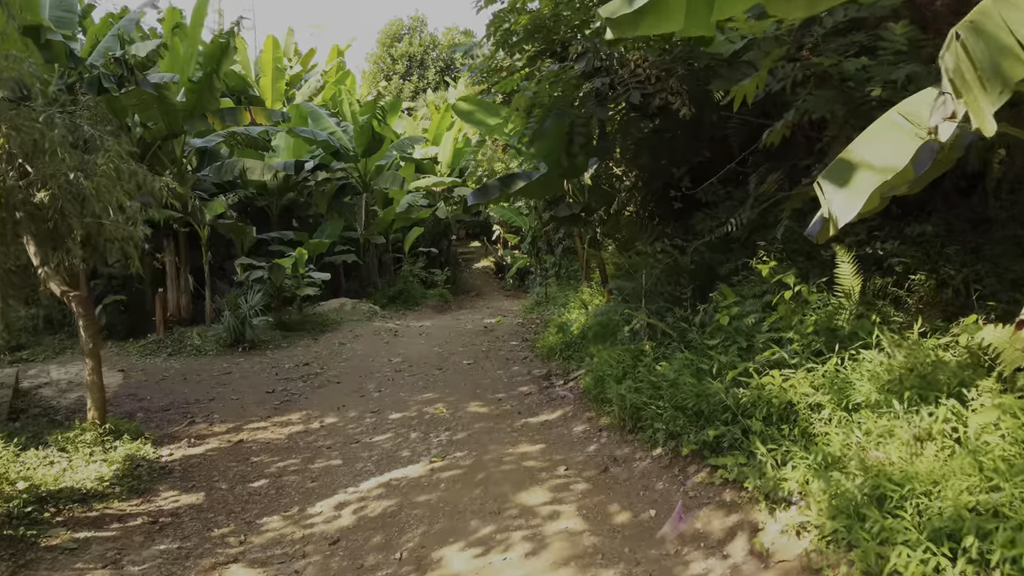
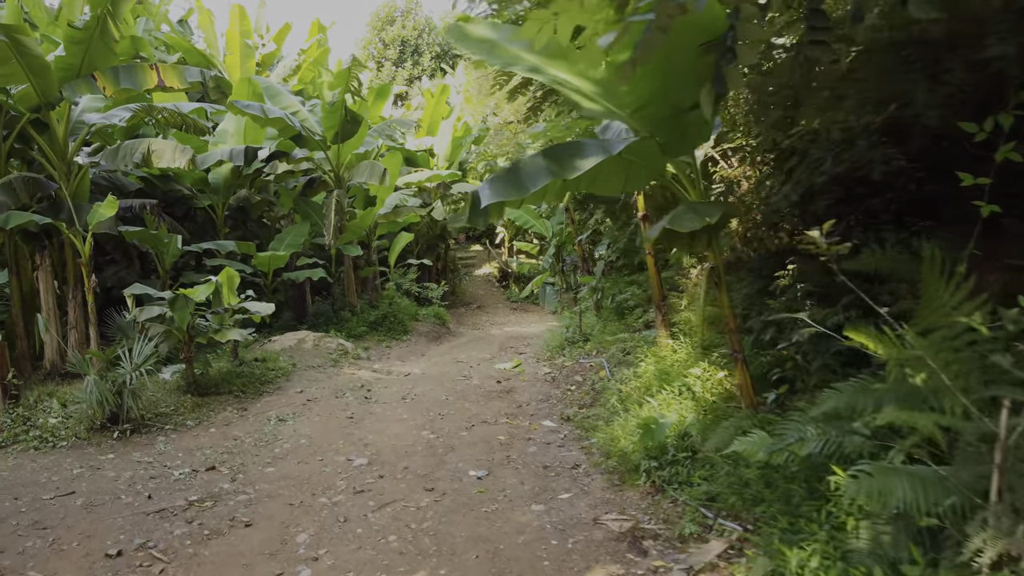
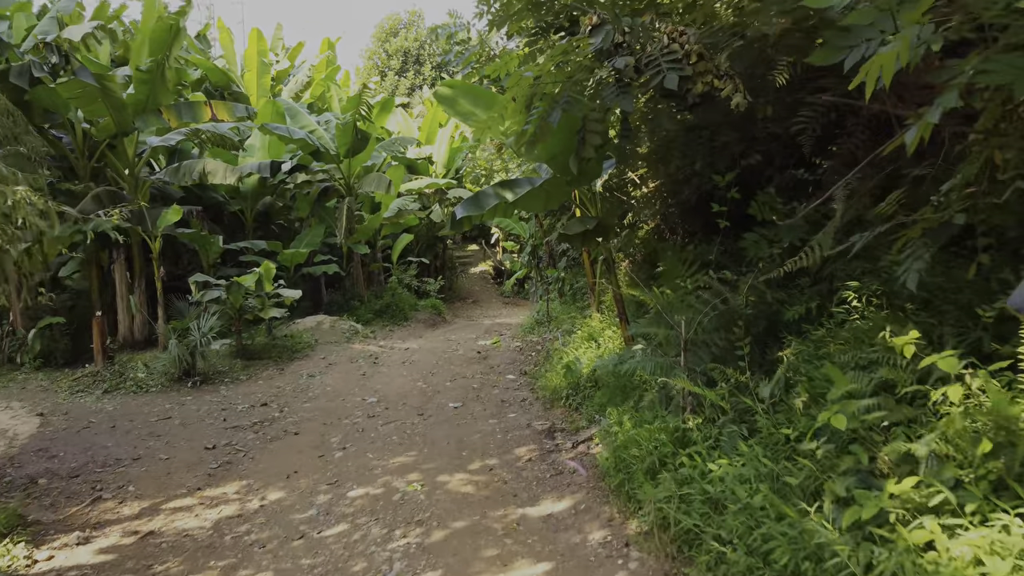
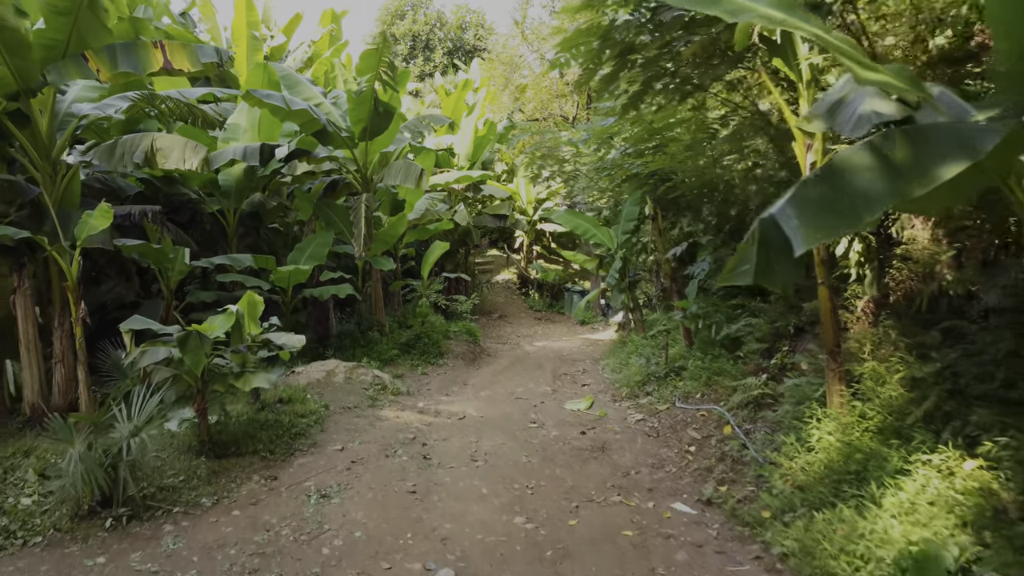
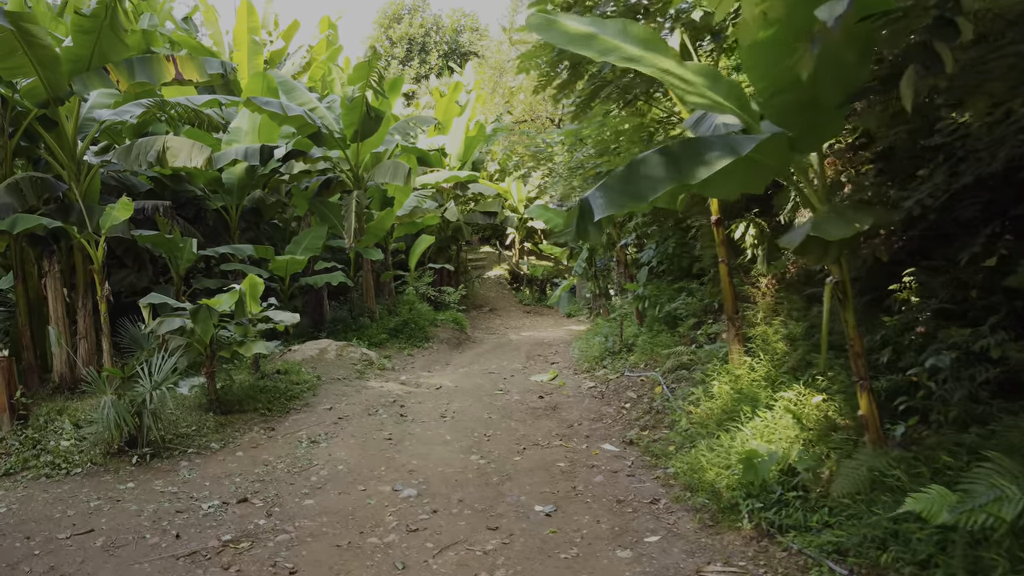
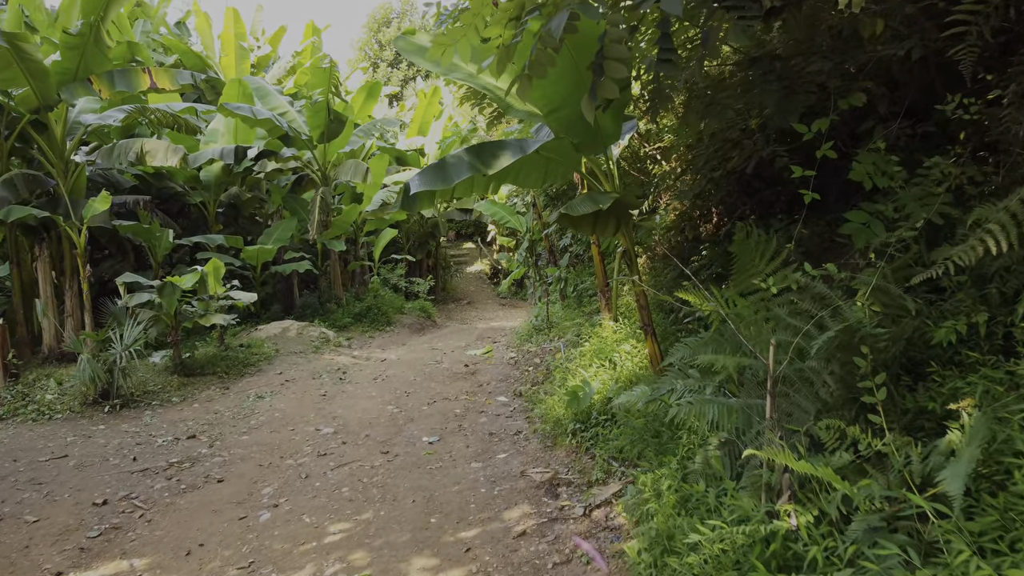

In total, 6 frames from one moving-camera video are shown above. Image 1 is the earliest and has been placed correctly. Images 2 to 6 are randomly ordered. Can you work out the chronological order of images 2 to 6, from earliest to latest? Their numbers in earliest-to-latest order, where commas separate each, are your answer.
3, 6, 2, 5, 4
